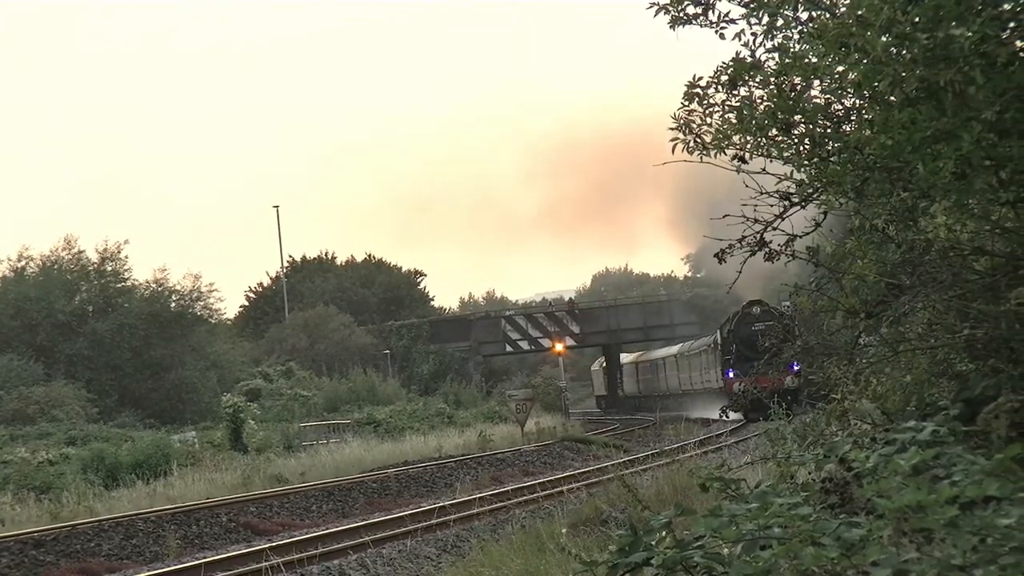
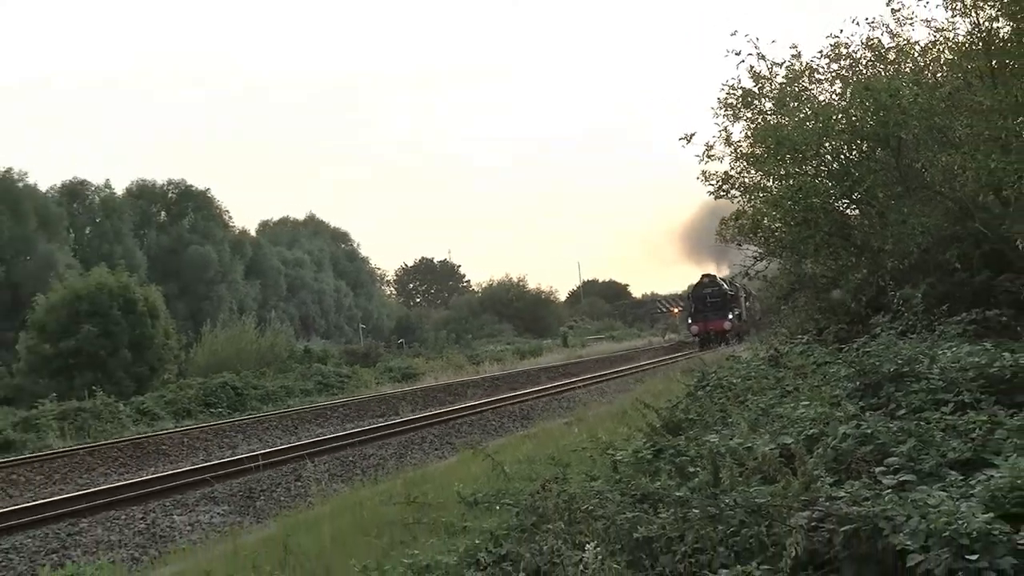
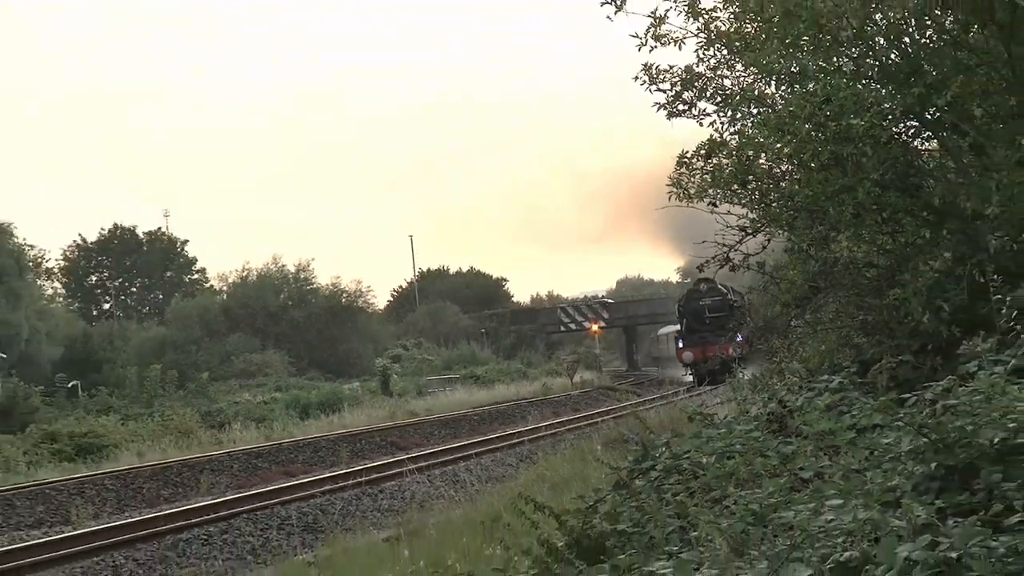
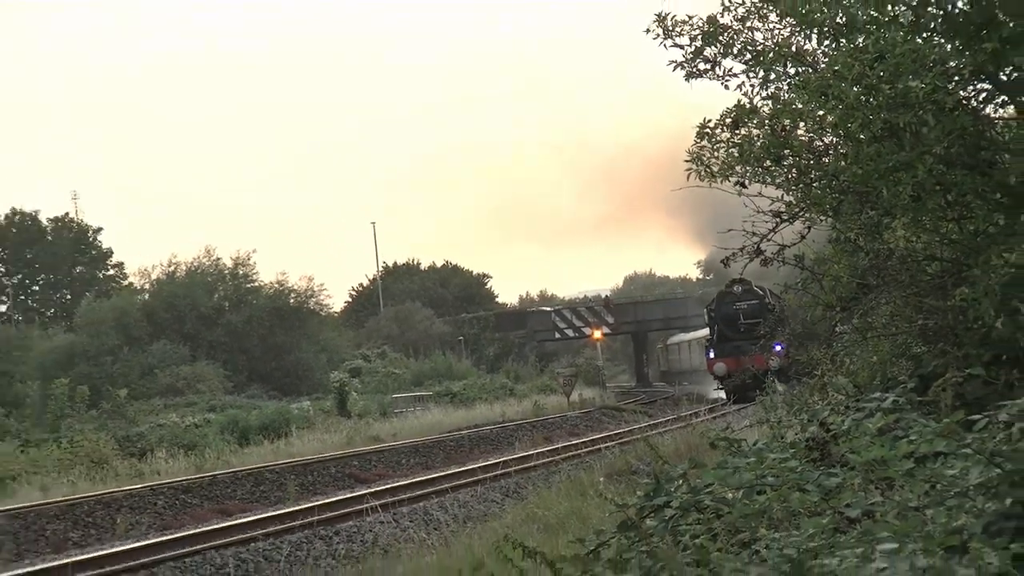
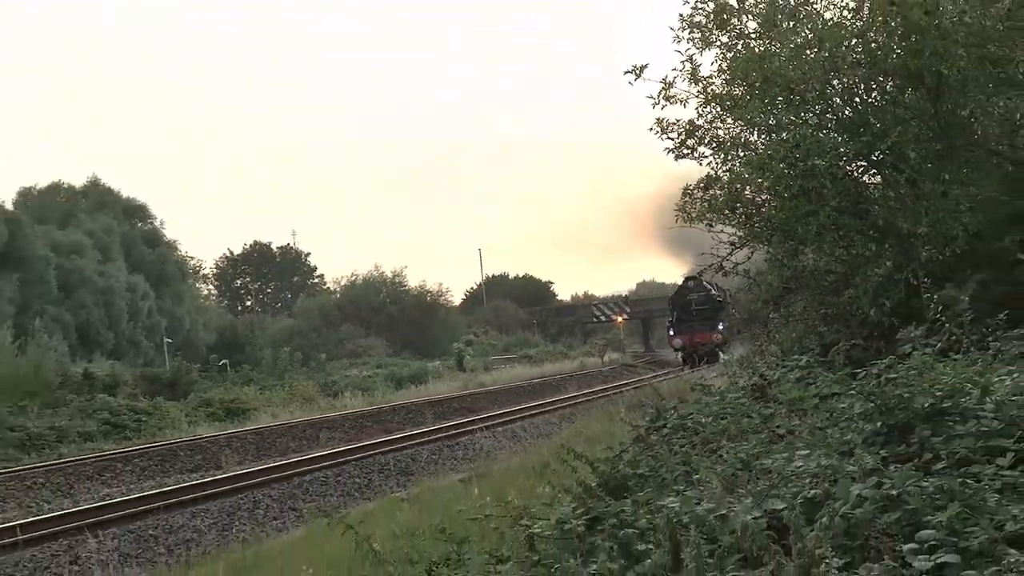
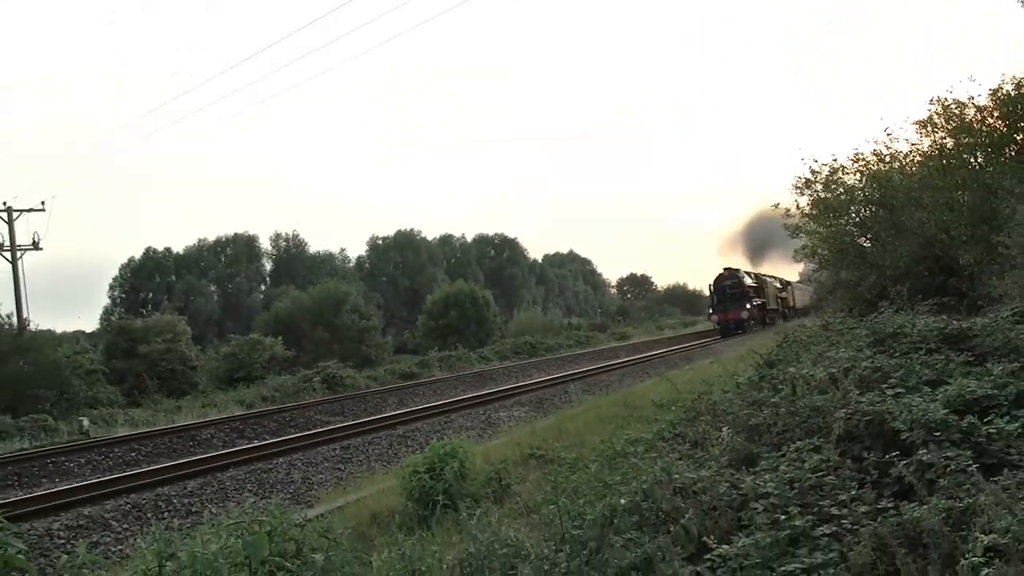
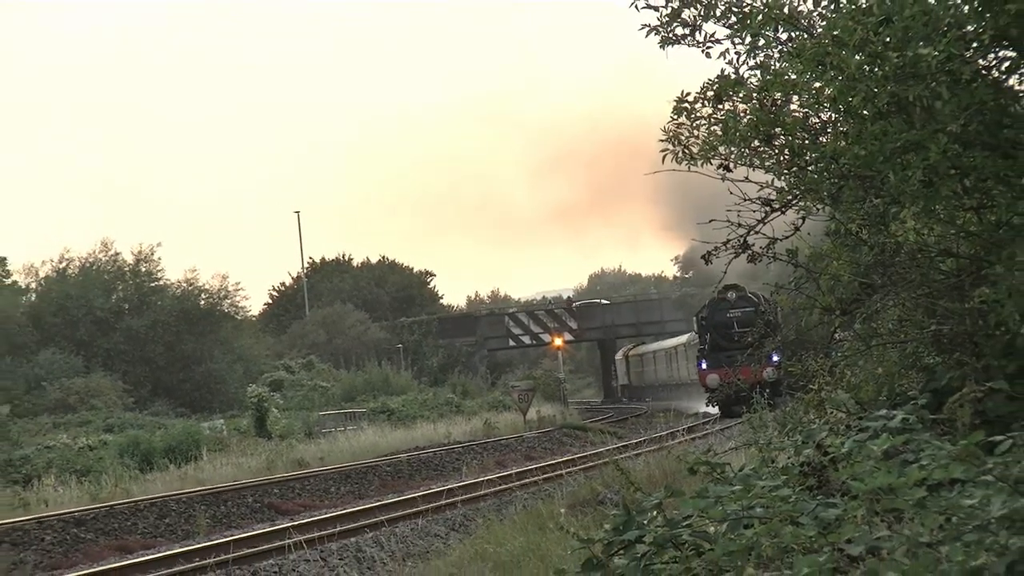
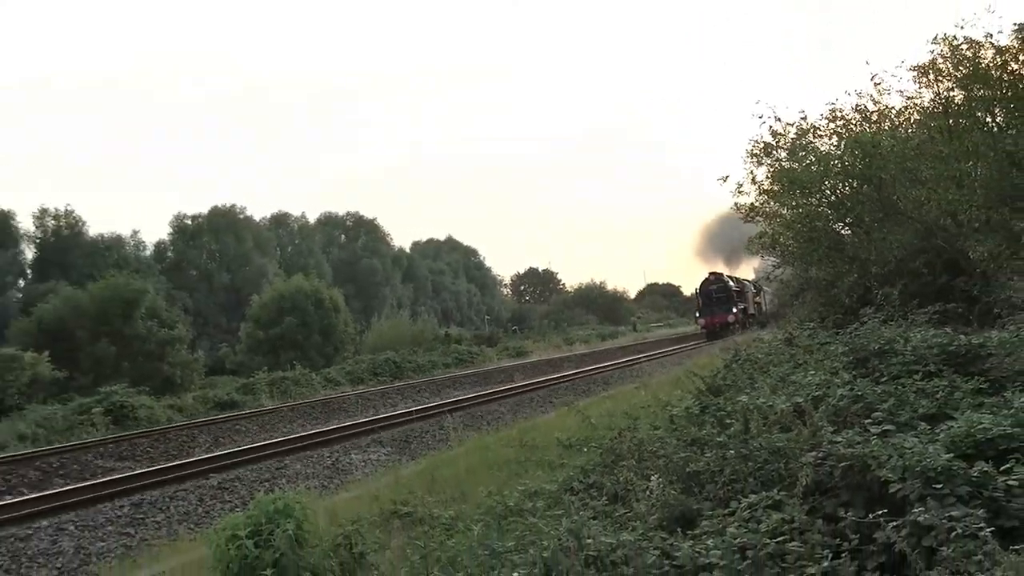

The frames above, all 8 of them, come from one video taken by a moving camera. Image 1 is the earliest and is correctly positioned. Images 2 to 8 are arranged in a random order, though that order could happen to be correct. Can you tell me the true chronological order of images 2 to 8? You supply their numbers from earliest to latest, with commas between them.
7, 4, 3, 5, 2, 8, 6
